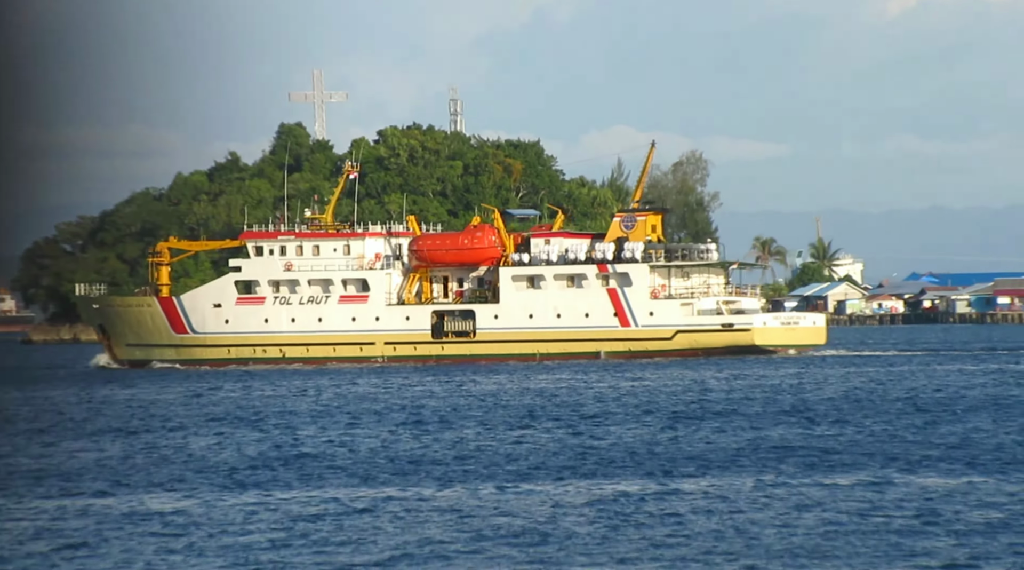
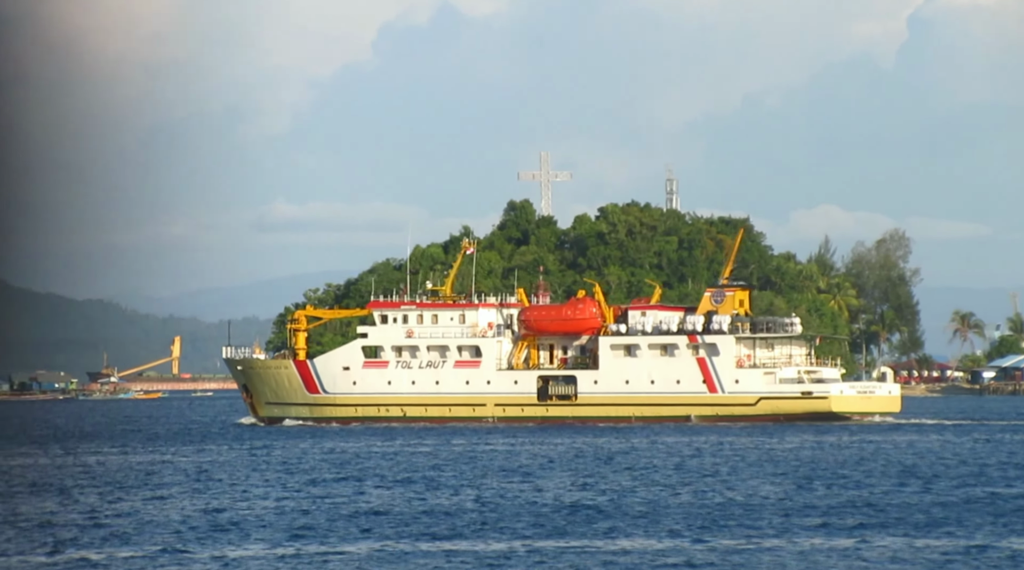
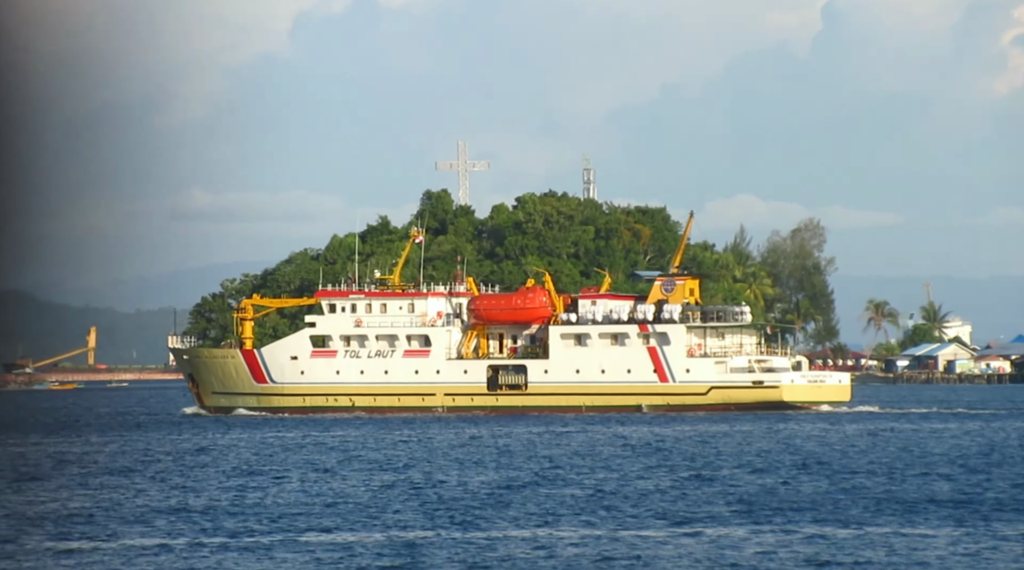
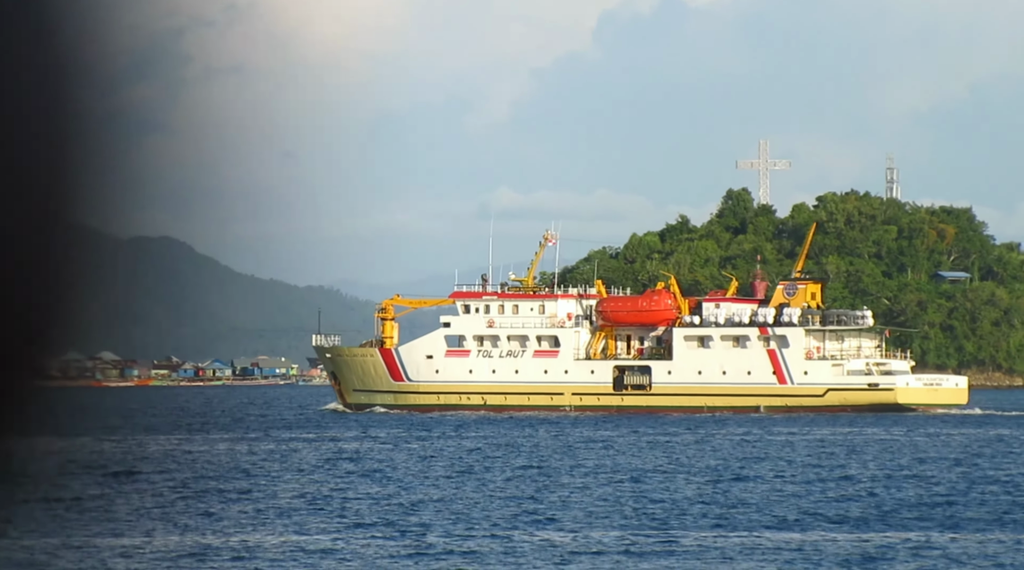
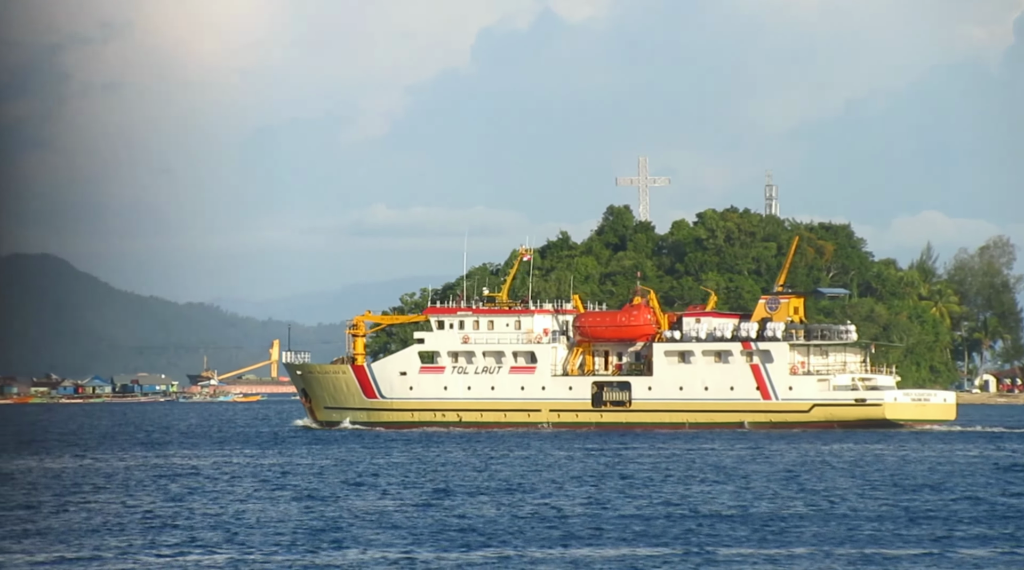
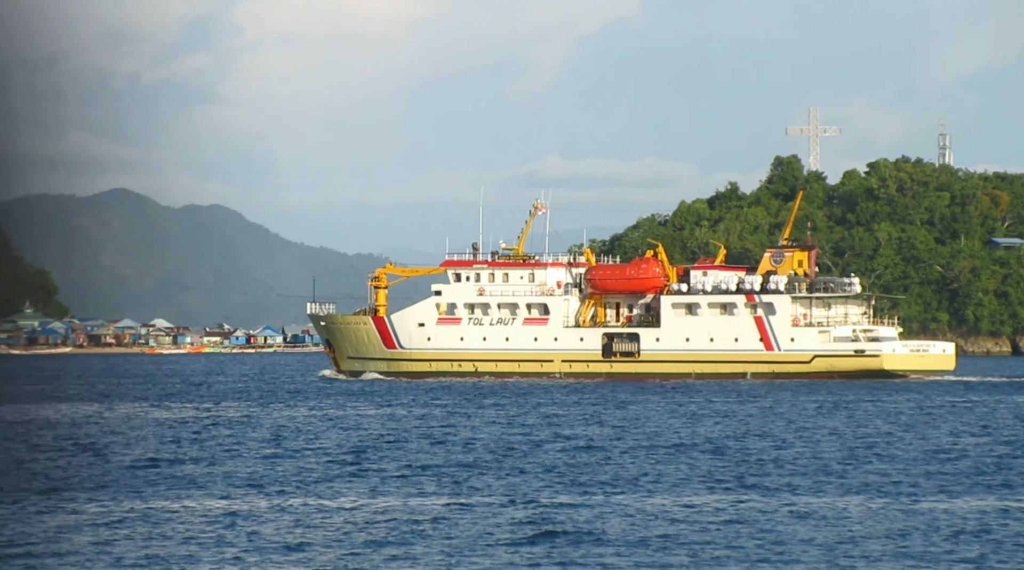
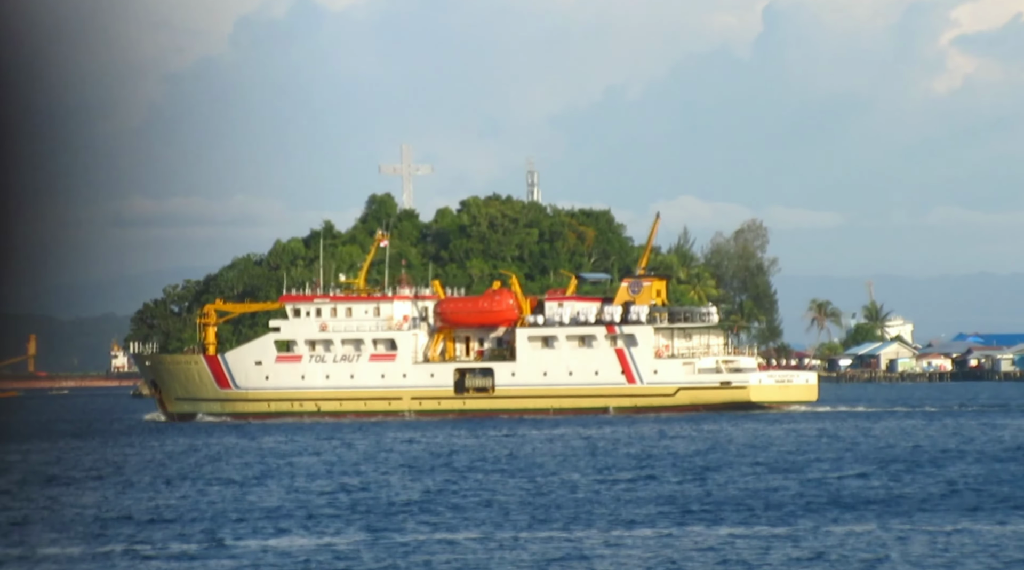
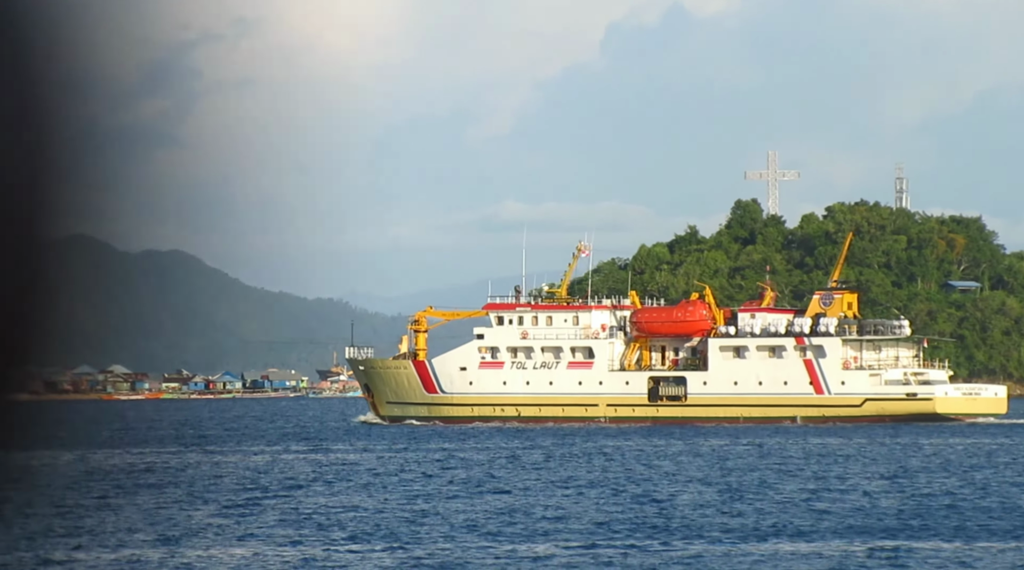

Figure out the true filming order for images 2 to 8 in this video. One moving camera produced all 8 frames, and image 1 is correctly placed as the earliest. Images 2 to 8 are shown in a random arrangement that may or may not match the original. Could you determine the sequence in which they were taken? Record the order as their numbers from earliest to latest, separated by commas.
7, 3, 2, 5, 8, 4, 6
